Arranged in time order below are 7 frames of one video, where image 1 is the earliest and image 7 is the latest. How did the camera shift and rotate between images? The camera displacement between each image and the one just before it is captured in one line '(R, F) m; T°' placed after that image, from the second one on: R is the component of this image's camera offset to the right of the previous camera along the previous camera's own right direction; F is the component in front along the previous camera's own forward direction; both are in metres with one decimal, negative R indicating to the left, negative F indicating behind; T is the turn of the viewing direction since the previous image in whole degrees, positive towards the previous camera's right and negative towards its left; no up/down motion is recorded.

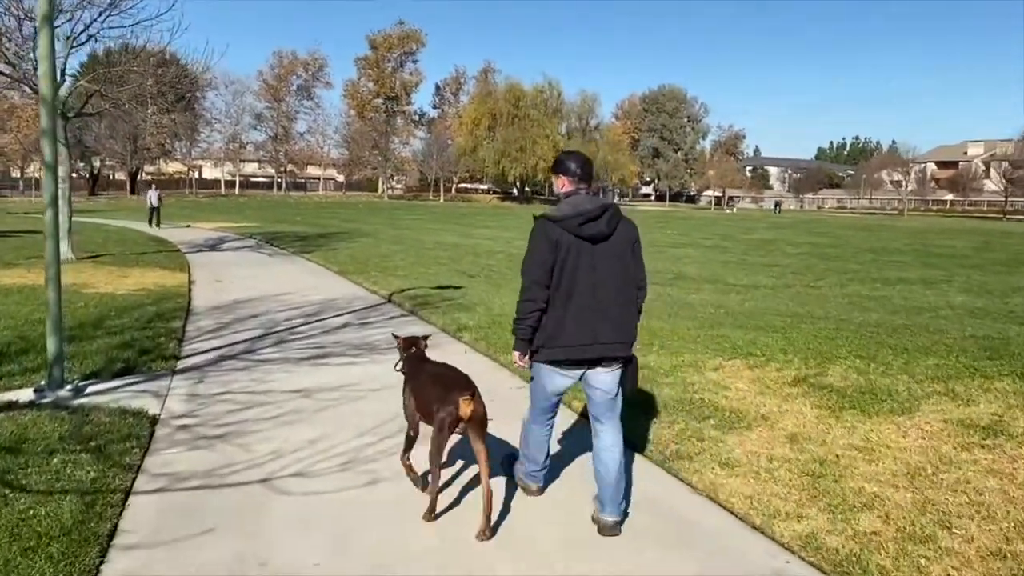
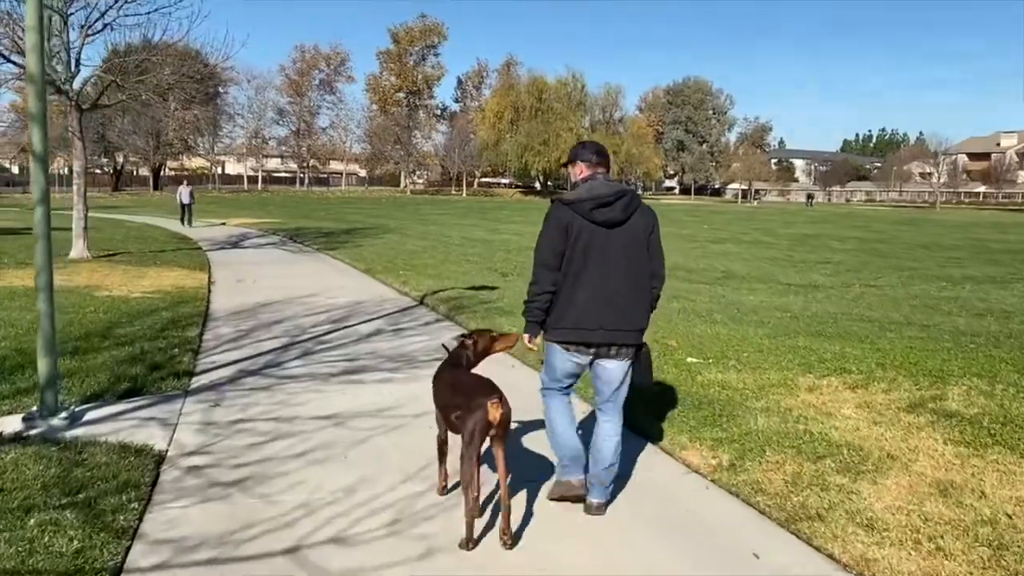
(-0.3, +1.0) m; -1°
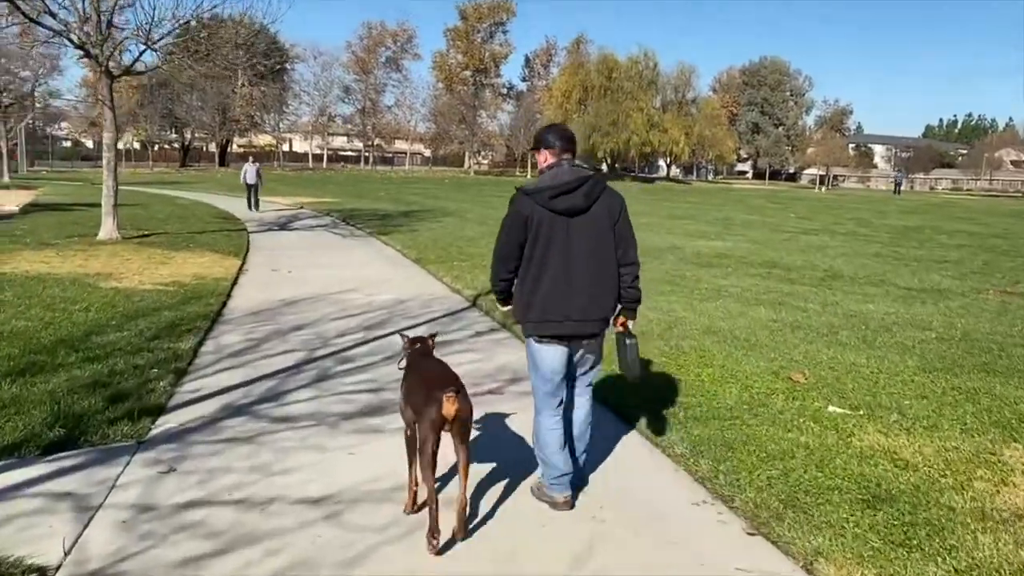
(-0.1, +2.0) m; -4°
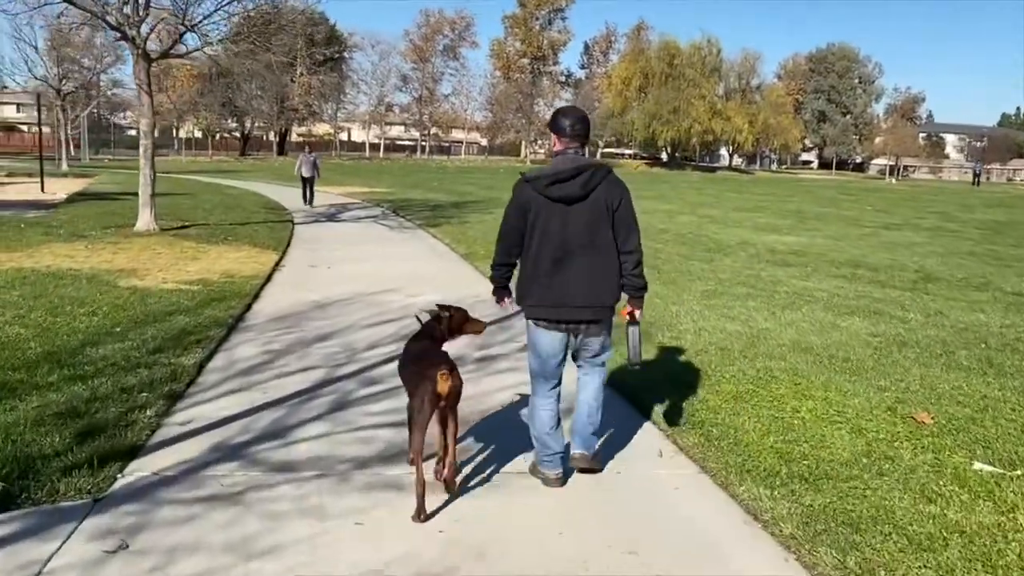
(0.0, +1.1) m; -4°
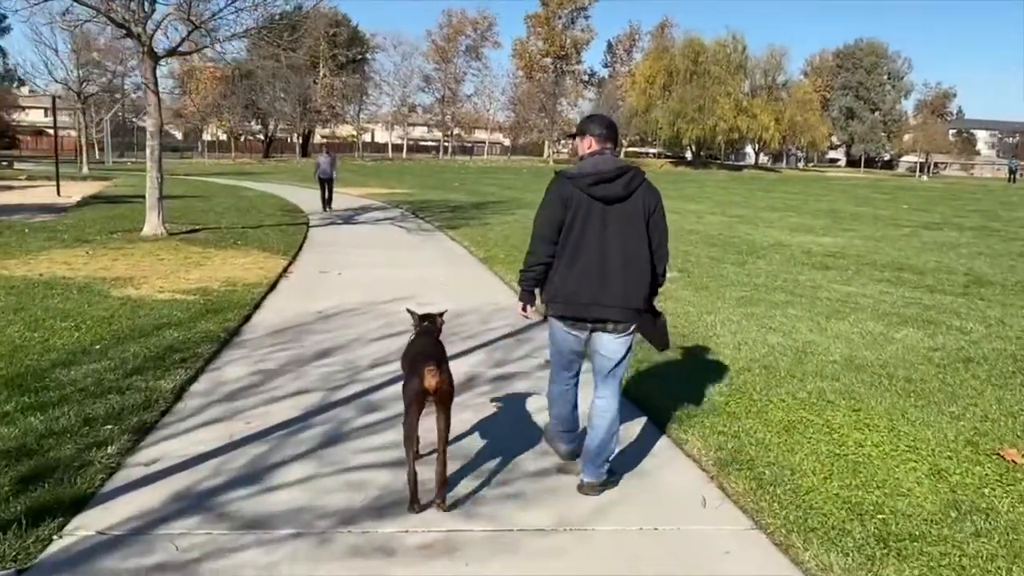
(0.0, +0.7) m; -2°
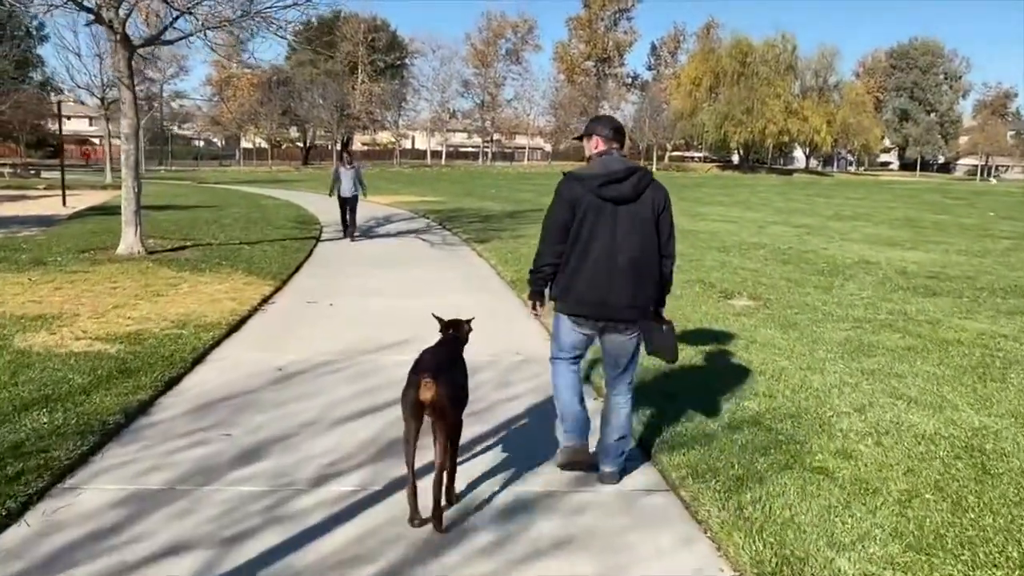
(+0.1, +2.4) m; -3°
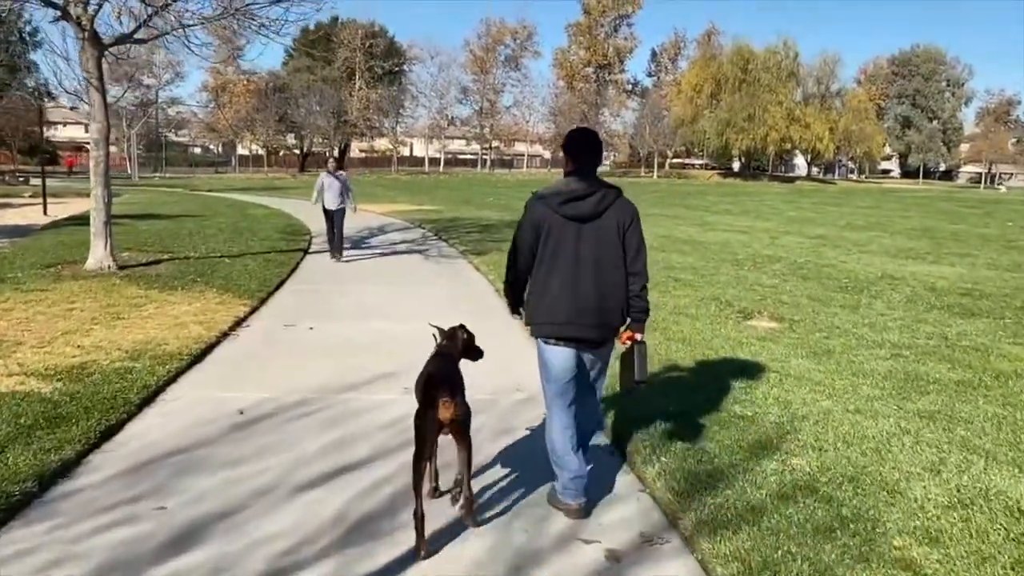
(0.0, +0.9) m; 0°
